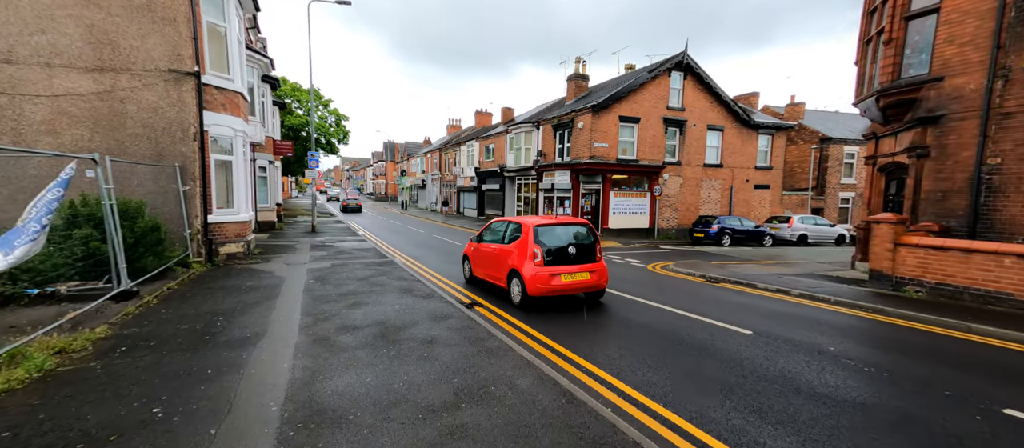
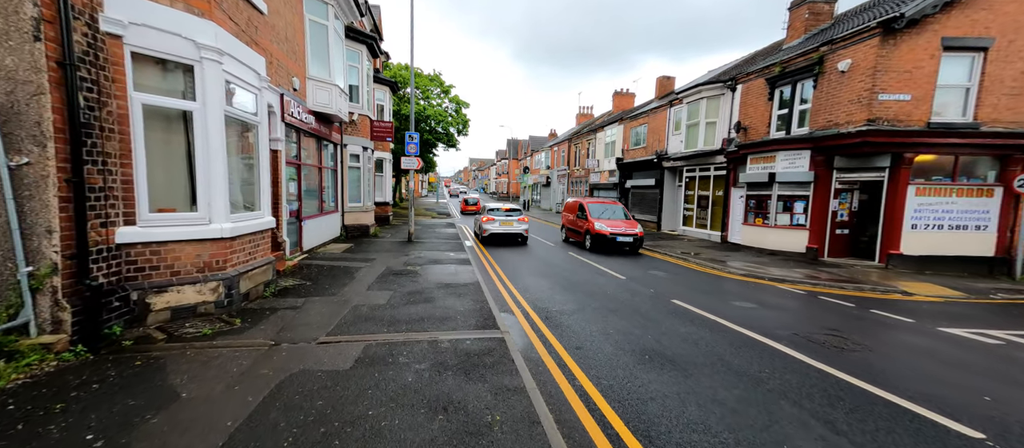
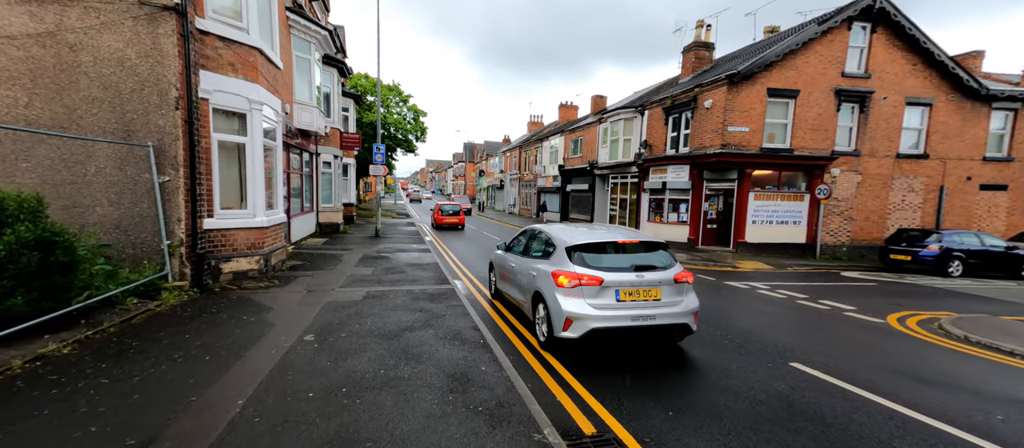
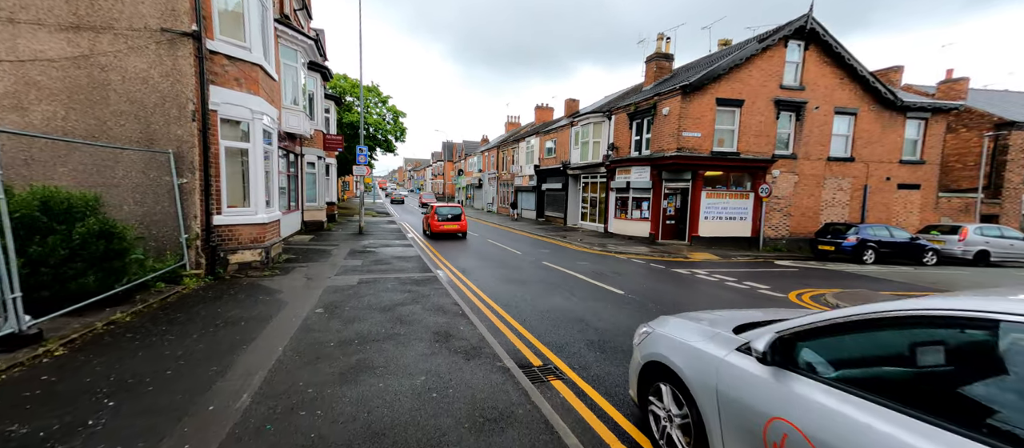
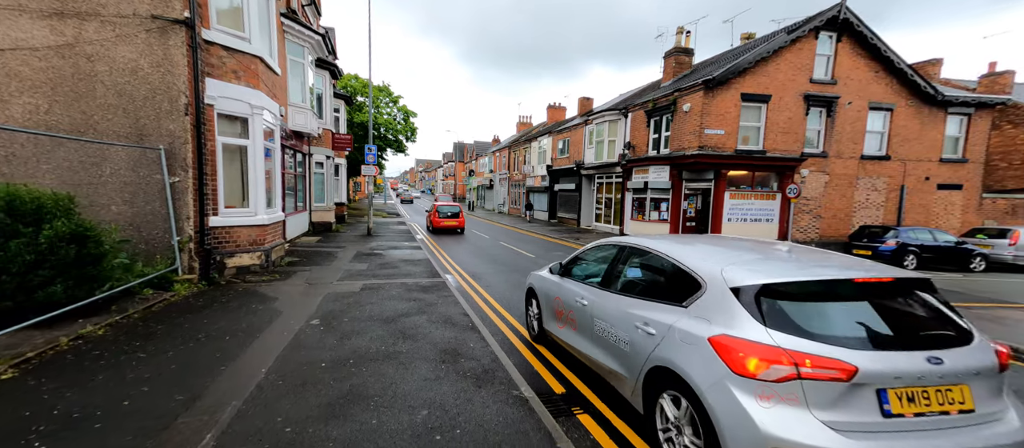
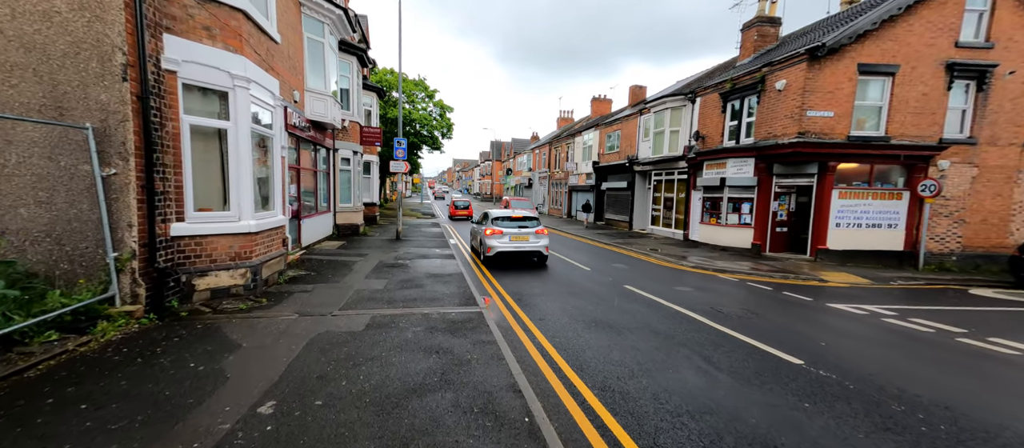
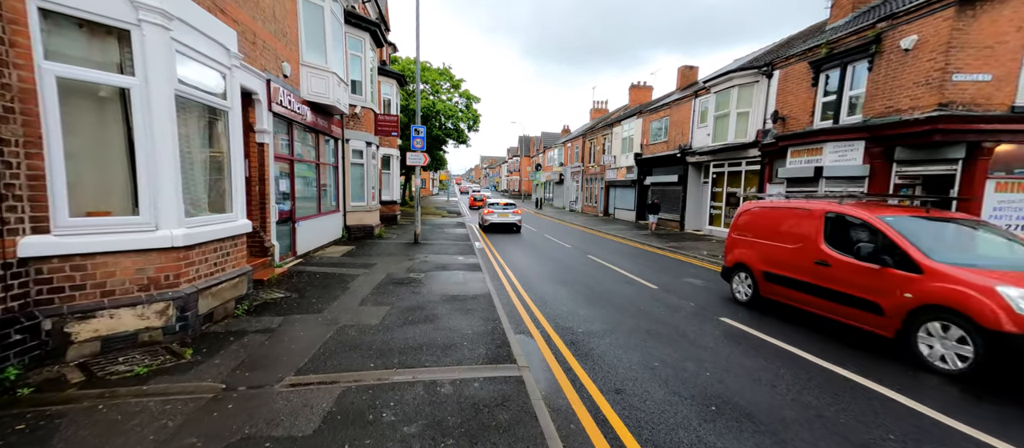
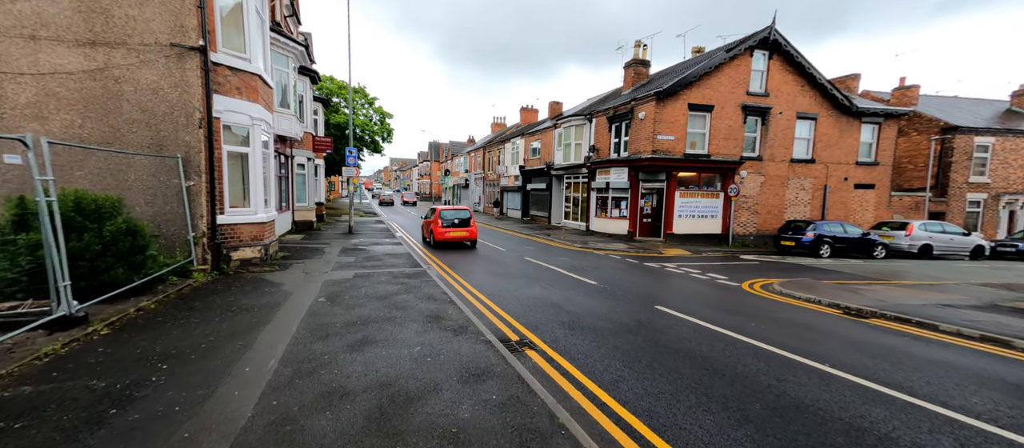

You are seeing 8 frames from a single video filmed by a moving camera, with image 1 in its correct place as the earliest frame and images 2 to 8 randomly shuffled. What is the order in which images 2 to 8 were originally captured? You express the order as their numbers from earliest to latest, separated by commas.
8, 4, 5, 3, 6, 2, 7
